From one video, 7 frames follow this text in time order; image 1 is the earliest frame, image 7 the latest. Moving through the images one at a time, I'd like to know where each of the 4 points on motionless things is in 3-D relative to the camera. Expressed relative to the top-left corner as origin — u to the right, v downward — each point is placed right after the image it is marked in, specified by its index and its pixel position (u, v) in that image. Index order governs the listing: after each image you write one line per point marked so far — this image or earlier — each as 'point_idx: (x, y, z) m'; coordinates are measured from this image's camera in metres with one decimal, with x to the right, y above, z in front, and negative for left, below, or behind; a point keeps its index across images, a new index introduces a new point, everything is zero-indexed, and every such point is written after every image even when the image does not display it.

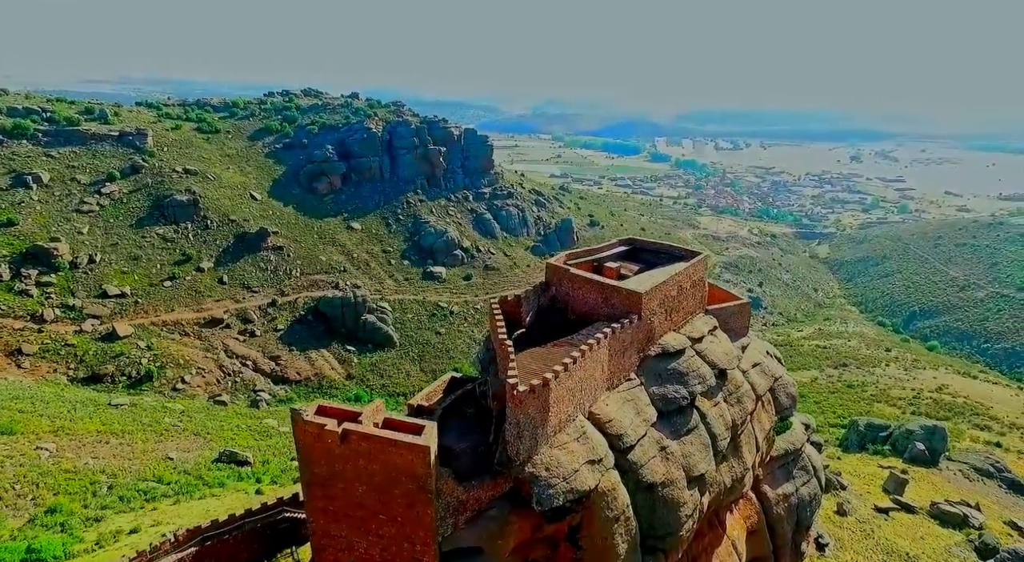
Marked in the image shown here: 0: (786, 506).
0: (+6.0, -4.9, +15.1) m
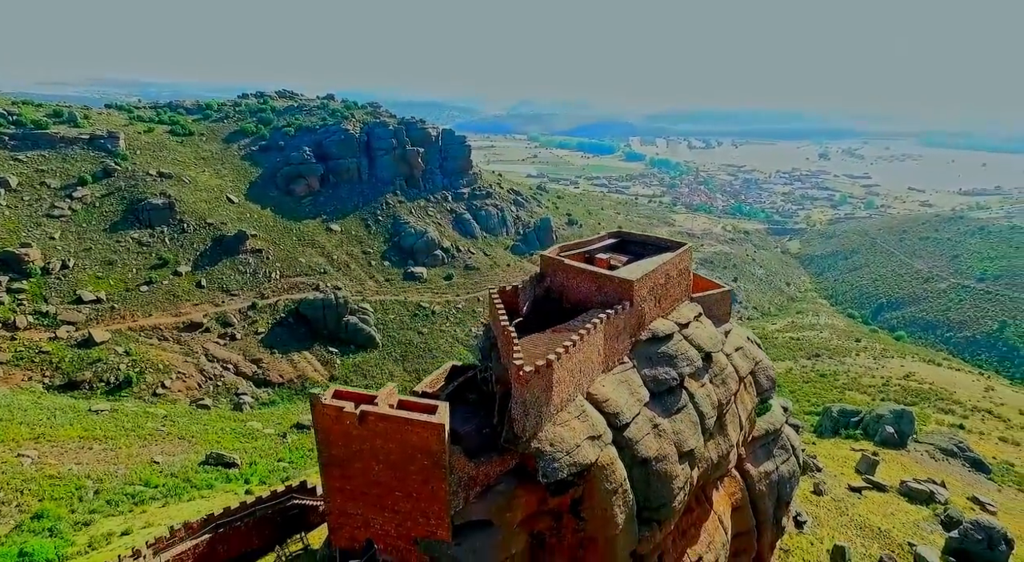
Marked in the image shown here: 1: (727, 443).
0: (+5.9, -4.6, +16.0) m
1: (+4.2, -3.0, +13.4) m
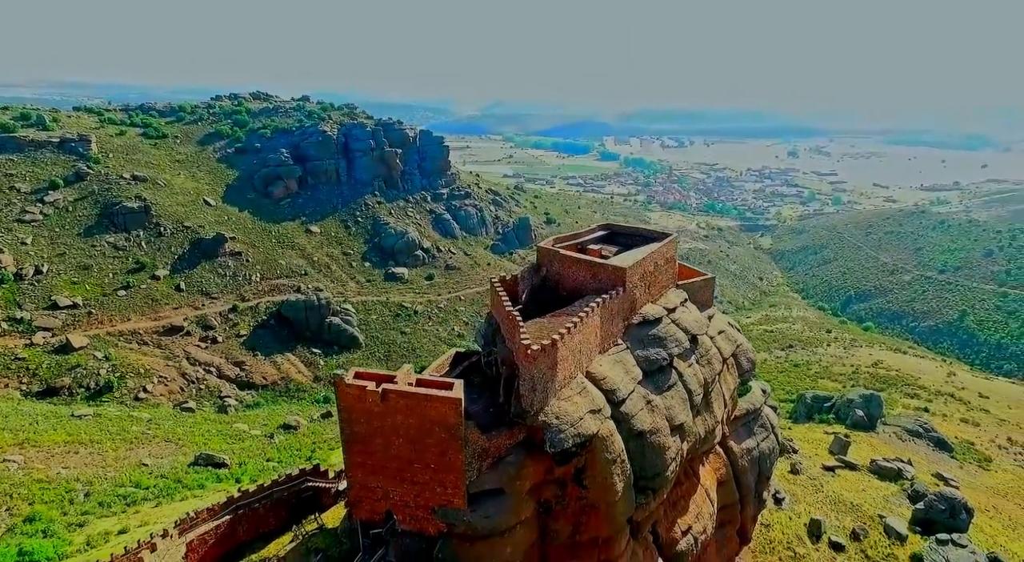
0: (+5.9, -4.3, +17.0) m
1: (+4.2, -2.8, +14.4) m
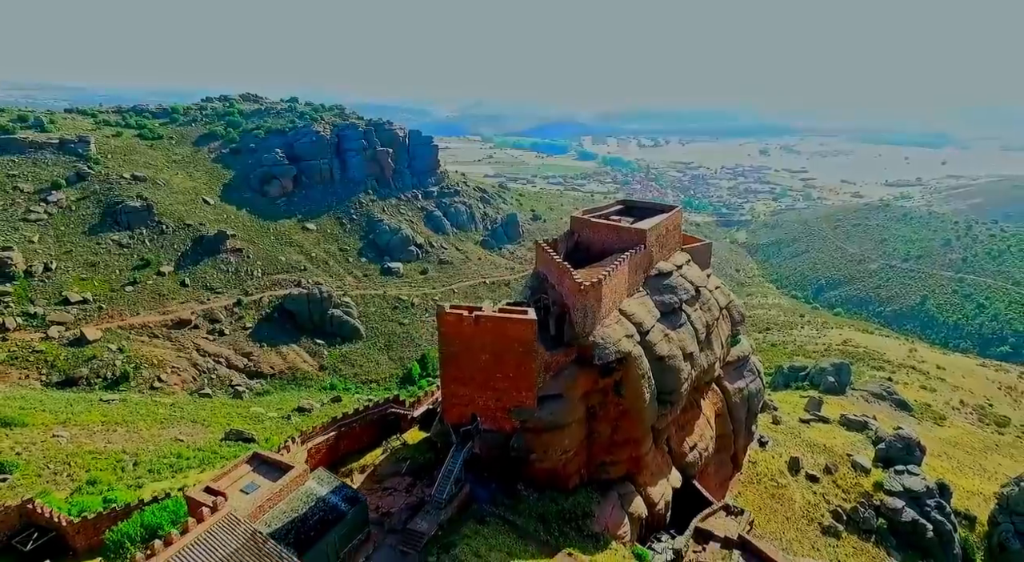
0: (+6.8, -3.4, +20.5) m
1: (+5.2, -1.9, +17.9) m
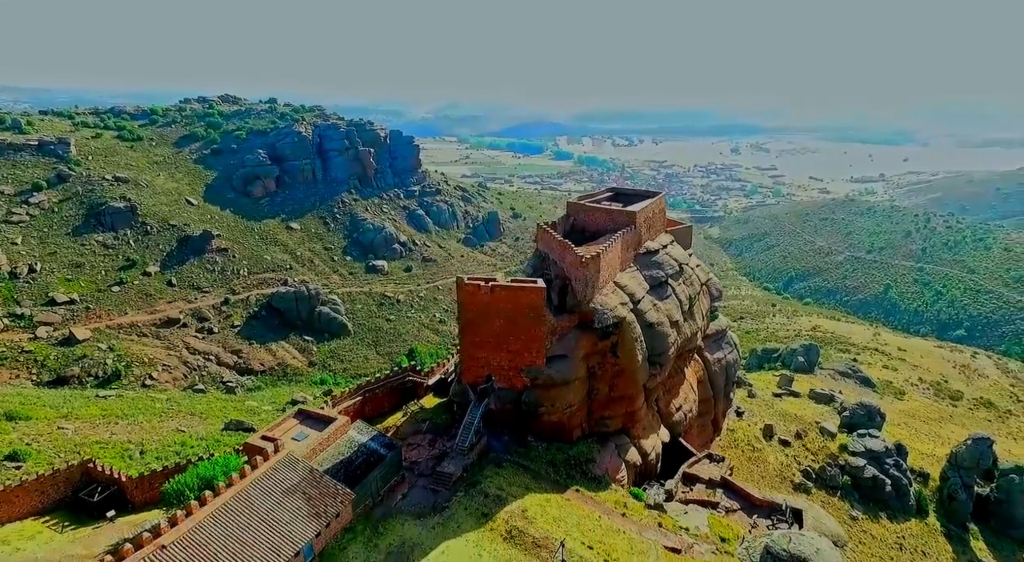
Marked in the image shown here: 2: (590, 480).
0: (+6.8, -2.8, +22.7) m
1: (+5.3, -1.2, +19.9) m
2: (+1.8, -4.6, +16.1) m
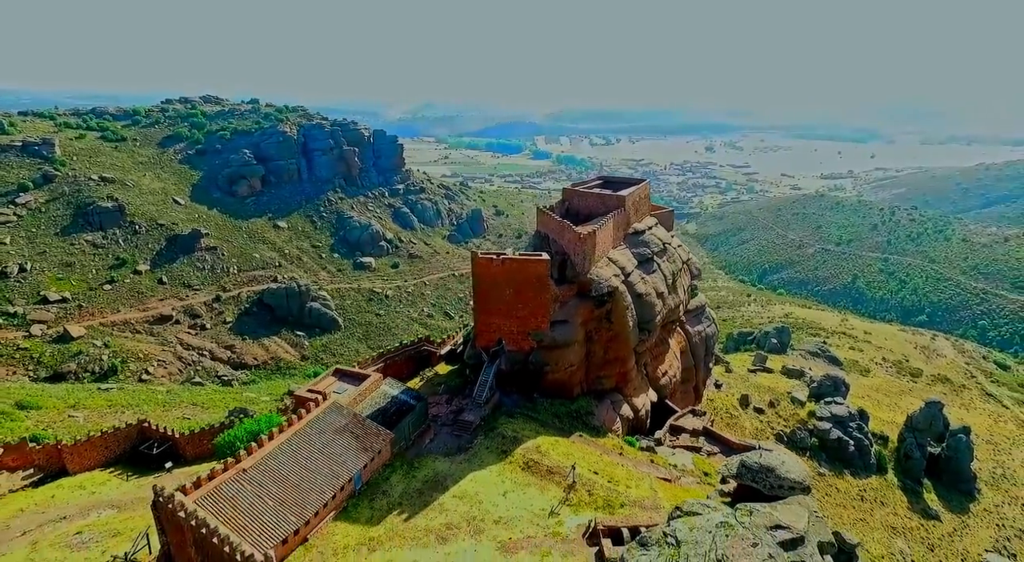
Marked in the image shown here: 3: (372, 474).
0: (+6.8, -2.1, +25.0) m
1: (+5.4, -0.5, +22.2) m
2: (+2.0, -3.9, +18.2) m
3: (-3.1, -4.3, +15.4) m
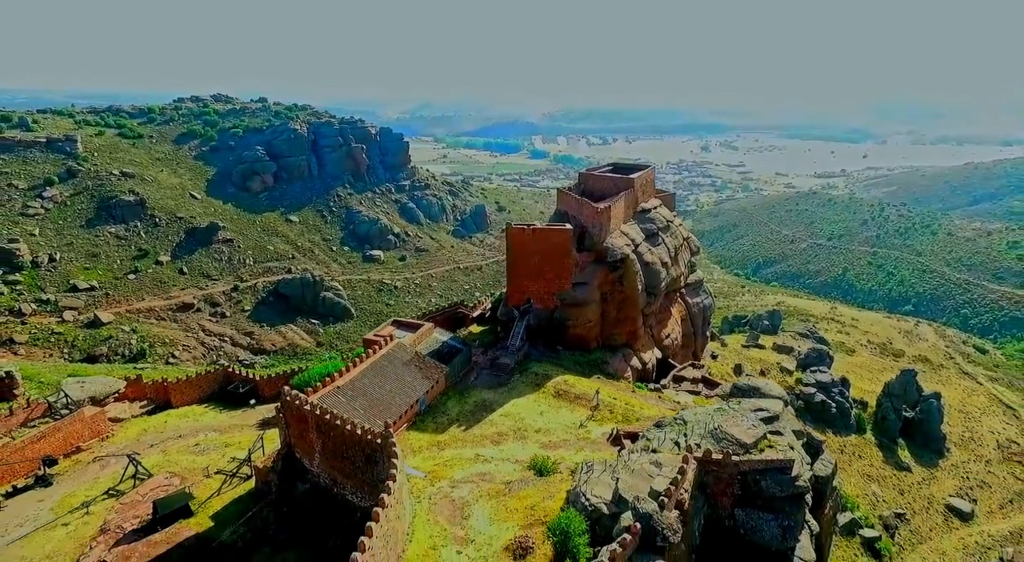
0: (+7.6, -1.1, +28.2) m
1: (+6.2, +0.4, +25.4) m
2: (+2.9, -3.0, +21.4) m
3: (-2.3, -3.3, +18.5) m
